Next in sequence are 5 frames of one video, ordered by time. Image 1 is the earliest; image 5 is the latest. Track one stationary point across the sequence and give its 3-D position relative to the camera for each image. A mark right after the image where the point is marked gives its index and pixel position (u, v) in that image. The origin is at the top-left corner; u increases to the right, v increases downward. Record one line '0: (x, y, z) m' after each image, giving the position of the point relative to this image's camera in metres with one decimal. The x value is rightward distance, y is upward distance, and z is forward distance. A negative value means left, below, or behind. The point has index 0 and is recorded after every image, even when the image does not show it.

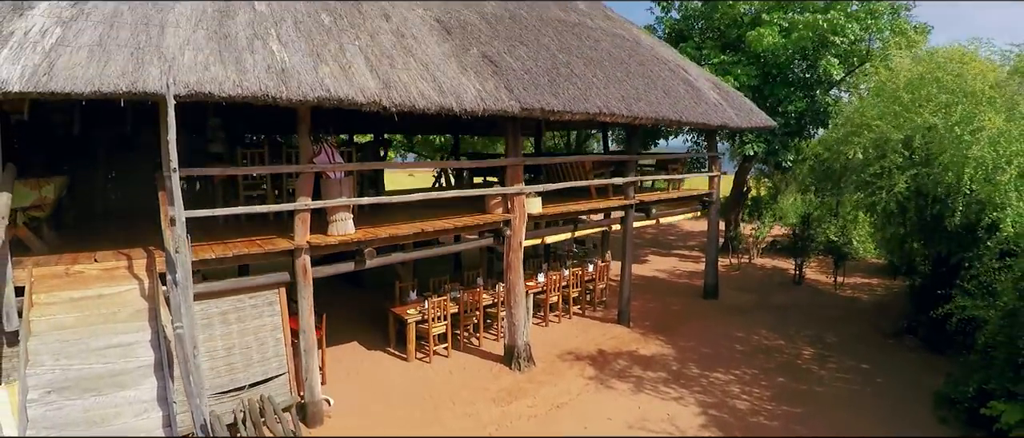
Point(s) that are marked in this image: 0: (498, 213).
0: (-0.3, +0.1, +6.6) m
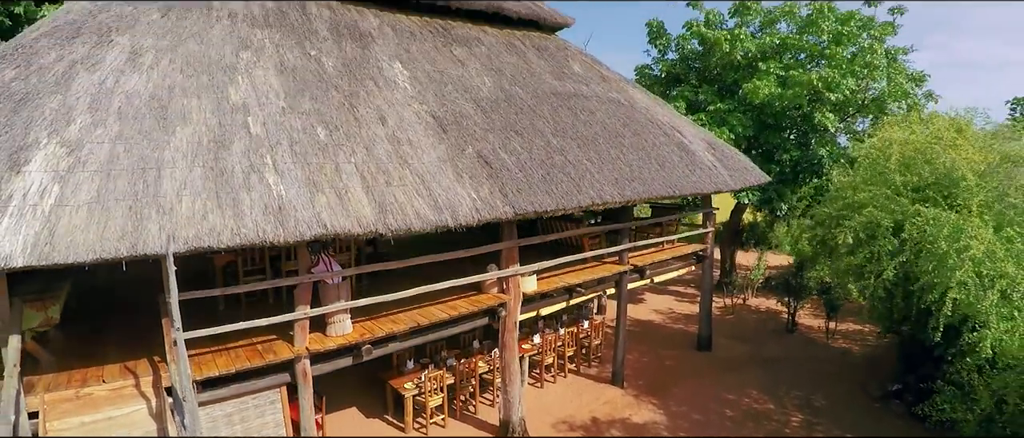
0: (-0.4, -1.6, +6.7) m
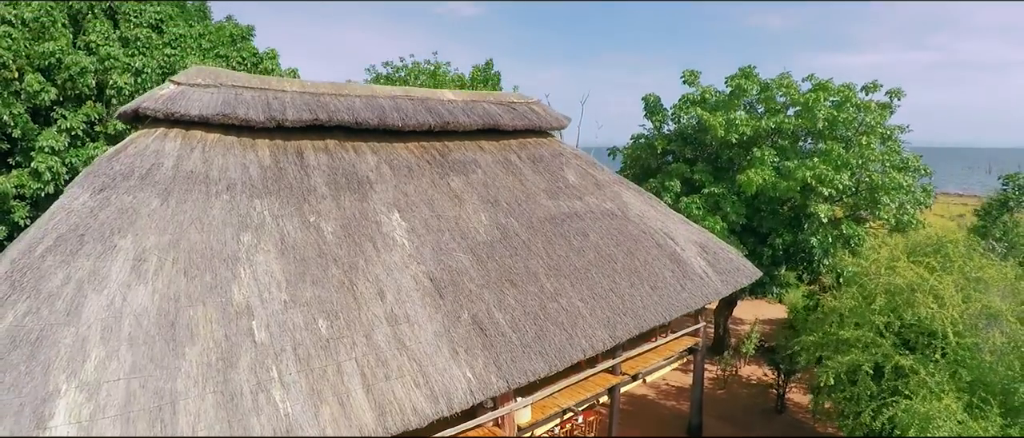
0: (-0.5, -4.6, +7.0) m
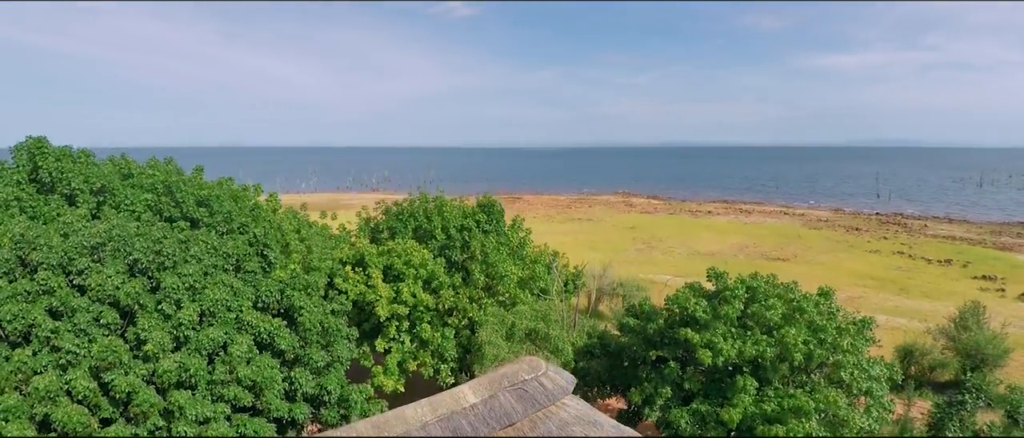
0: (+0.1, -13.6, +8.9) m
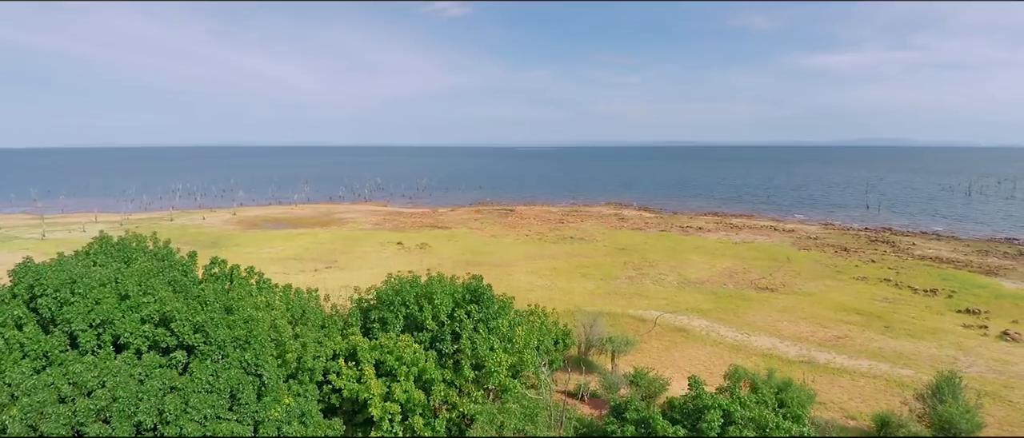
0: (-0.5, -19.6, +9.5) m
